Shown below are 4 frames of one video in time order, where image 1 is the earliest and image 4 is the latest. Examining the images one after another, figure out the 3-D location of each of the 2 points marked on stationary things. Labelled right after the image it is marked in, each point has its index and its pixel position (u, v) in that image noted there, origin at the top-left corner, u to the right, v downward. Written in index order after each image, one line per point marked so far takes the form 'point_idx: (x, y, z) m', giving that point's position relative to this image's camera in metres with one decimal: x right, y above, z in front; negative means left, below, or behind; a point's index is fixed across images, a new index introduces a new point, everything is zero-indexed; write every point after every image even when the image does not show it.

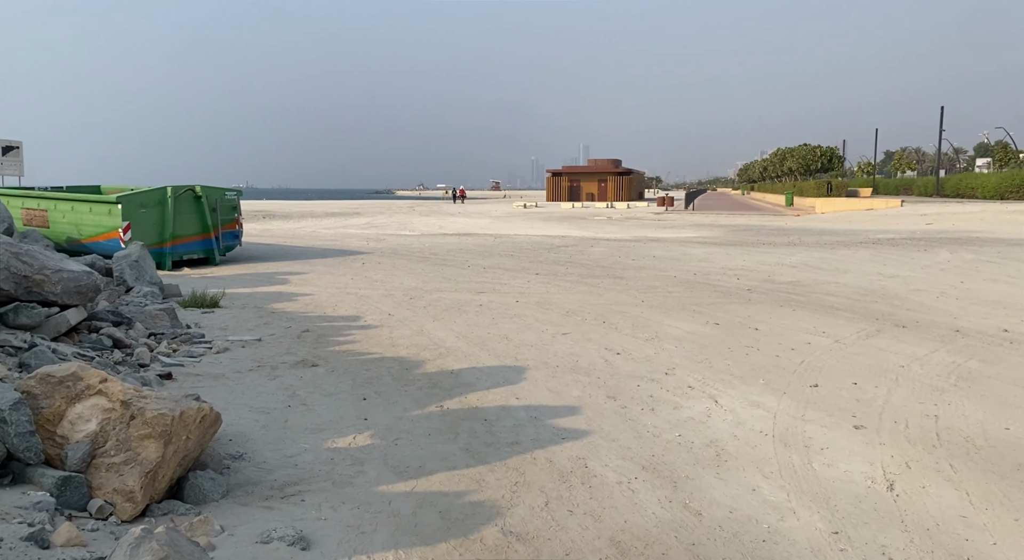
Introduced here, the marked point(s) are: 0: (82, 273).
0: (-4.5, +0.1, +7.9) m
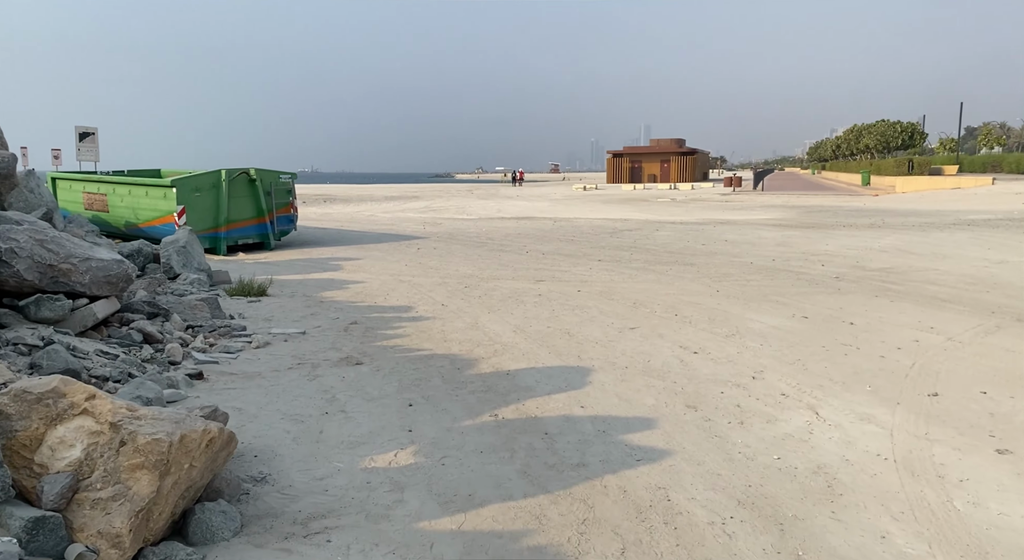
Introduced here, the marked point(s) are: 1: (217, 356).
0: (-3.9, +0.2, +7.3) m
1: (-2.9, -0.8, +7.4) m
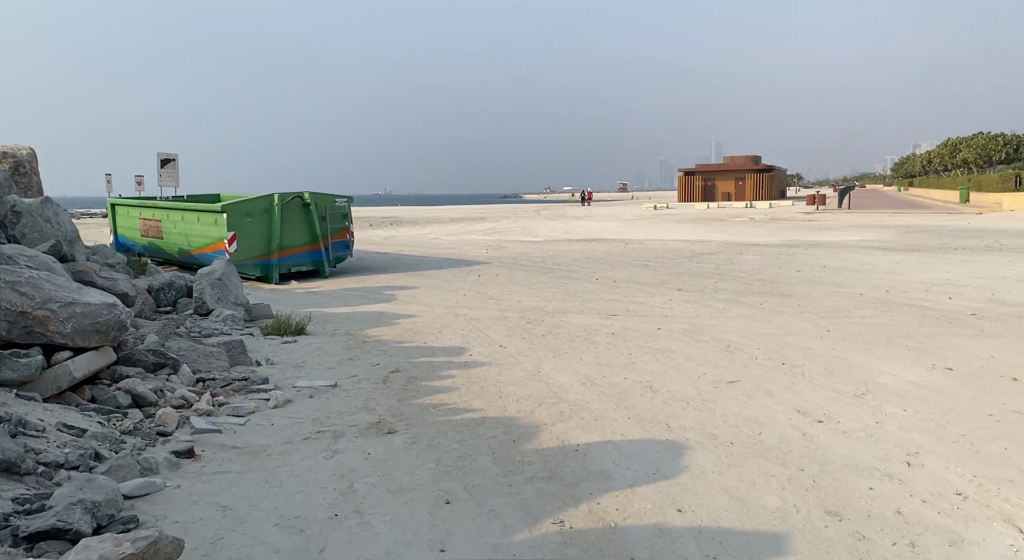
0: (-3.3, -0.2, +6.1) m
1: (-2.3, -1.1, +6.0) m
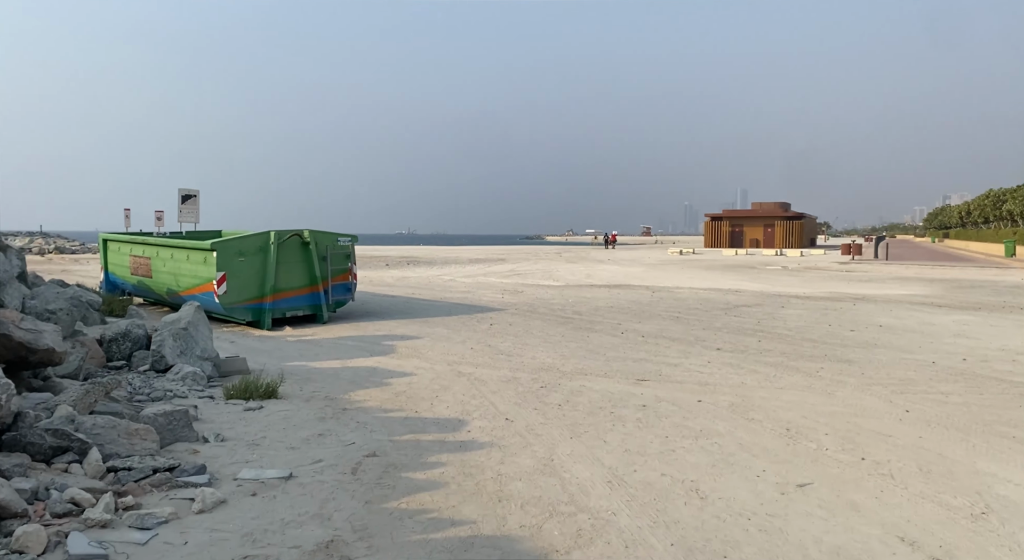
0: (-3.3, -0.6, +4.6) m
1: (-2.3, -1.5, +4.4) m
